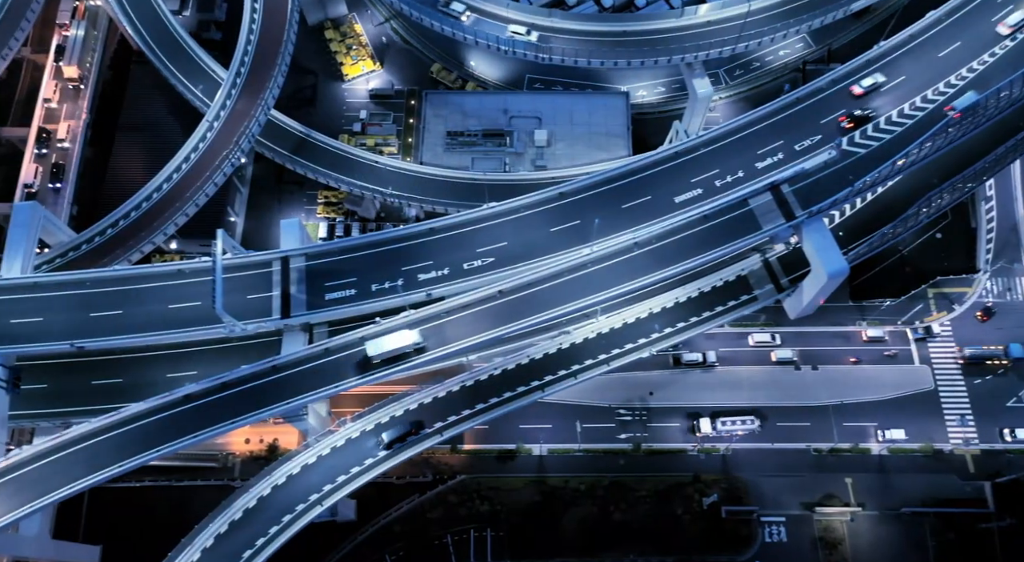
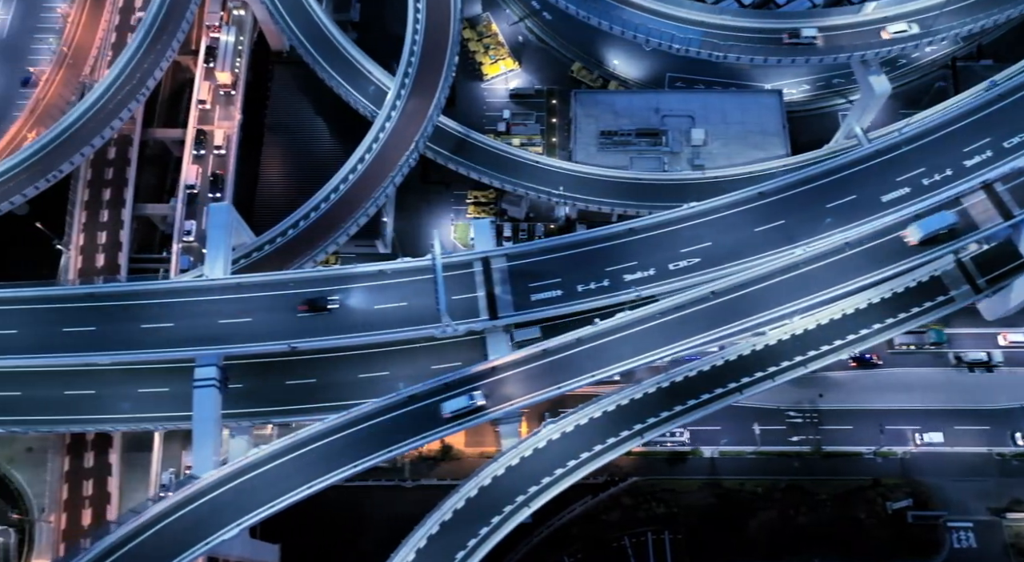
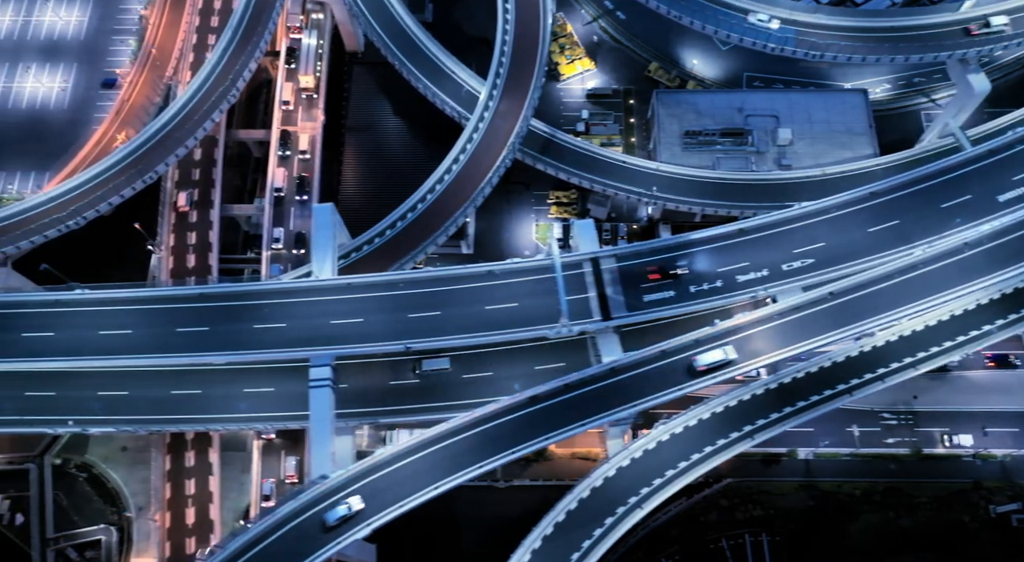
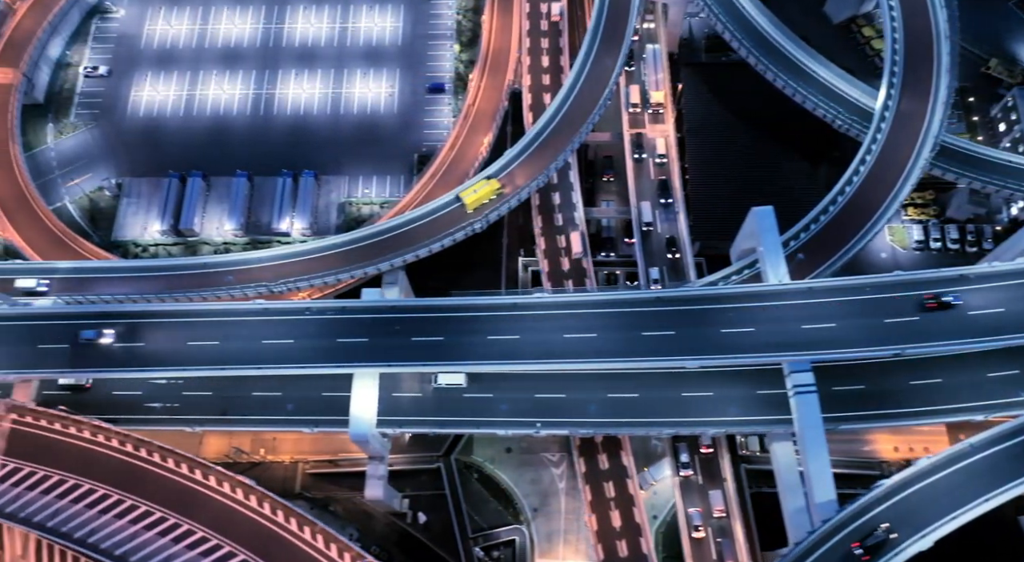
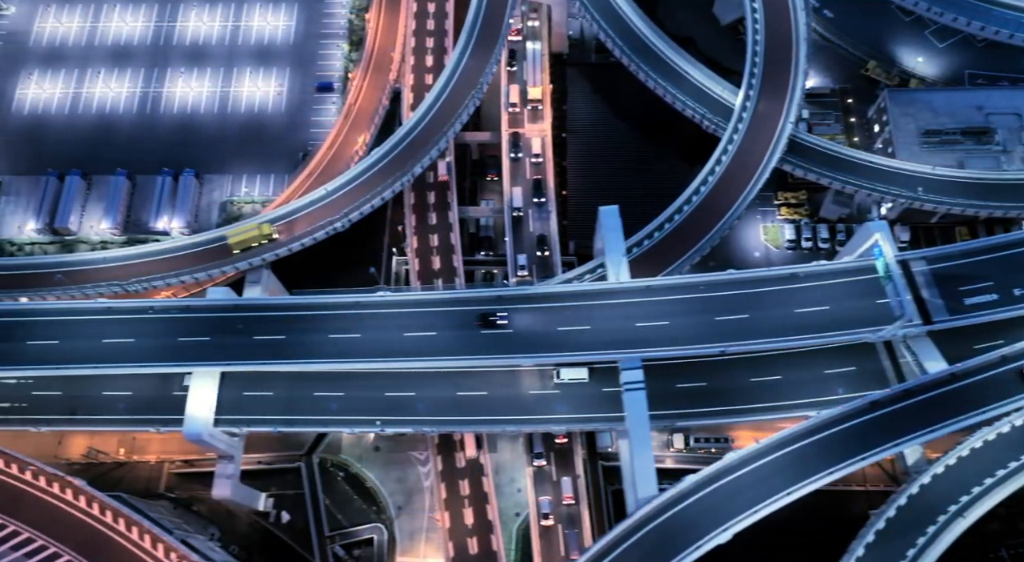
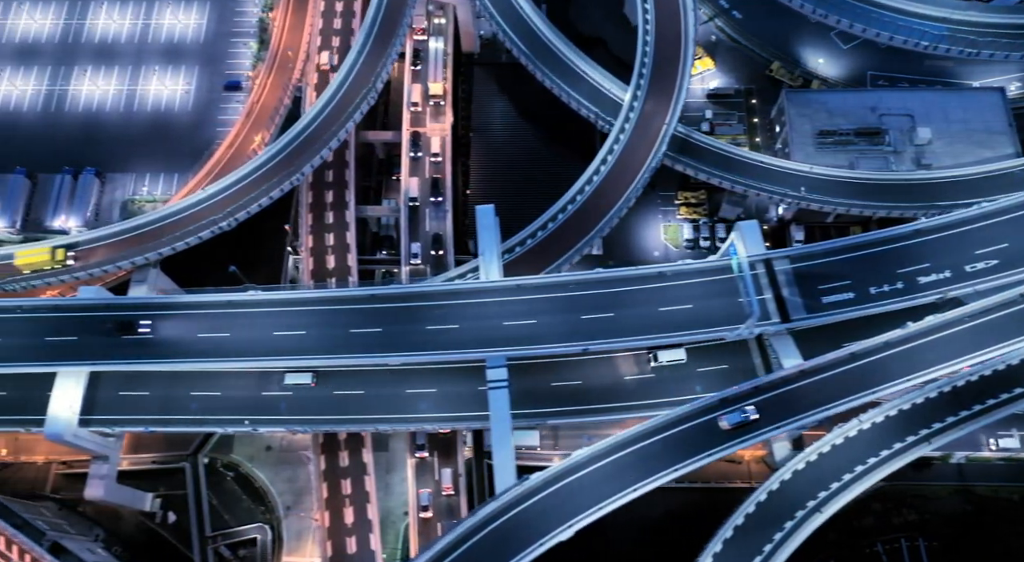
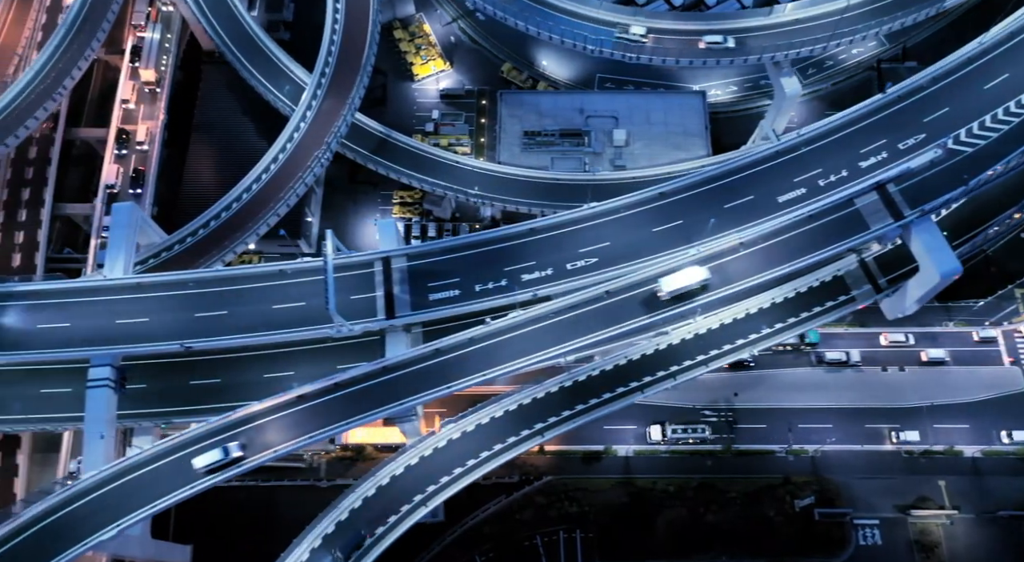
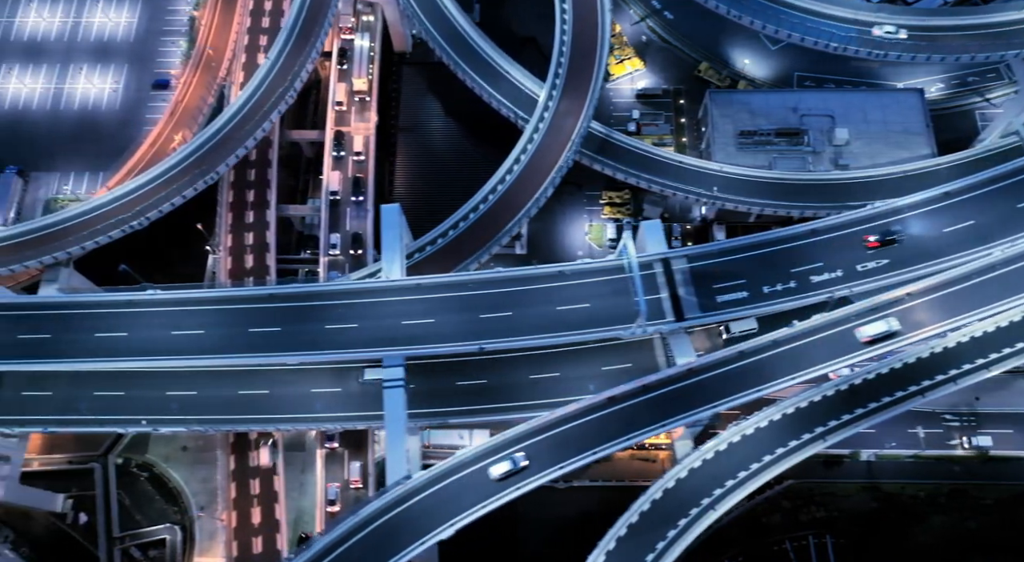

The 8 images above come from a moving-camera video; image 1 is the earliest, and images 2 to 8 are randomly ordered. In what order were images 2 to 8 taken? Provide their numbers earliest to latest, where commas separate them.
7, 2, 3, 8, 6, 5, 4
